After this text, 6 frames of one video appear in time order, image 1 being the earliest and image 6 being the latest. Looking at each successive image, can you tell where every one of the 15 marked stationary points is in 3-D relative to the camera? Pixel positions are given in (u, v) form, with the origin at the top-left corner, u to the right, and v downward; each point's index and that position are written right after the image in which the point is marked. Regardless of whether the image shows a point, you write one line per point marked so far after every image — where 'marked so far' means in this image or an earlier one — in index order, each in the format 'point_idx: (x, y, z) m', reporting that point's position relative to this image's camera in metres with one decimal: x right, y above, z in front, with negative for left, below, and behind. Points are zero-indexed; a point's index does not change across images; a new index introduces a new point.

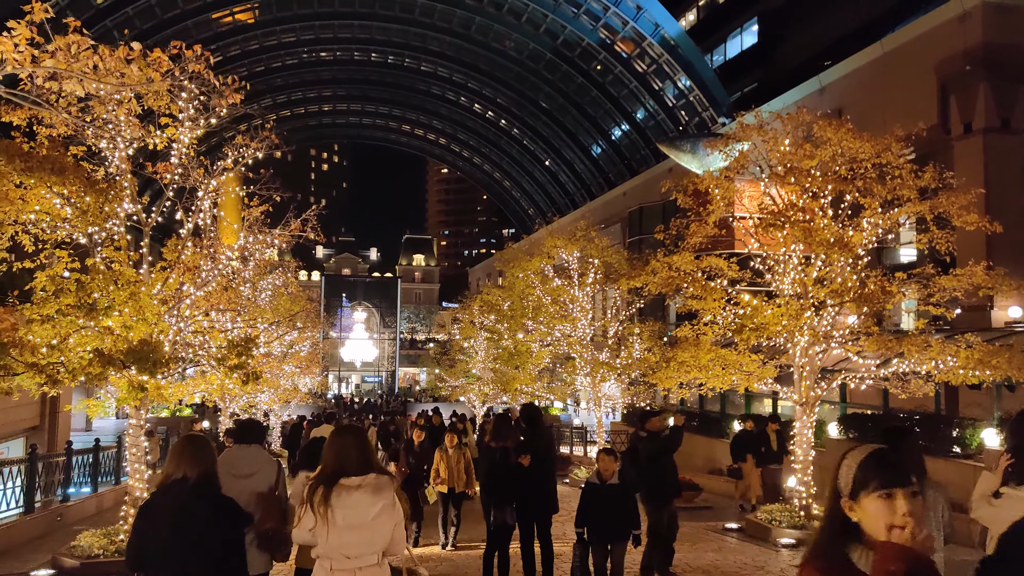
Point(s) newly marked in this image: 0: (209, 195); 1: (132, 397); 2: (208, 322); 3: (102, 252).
0: (-4.8, +1.5, +10.7) m
1: (-4.9, -1.4, +8.7) m
2: (-4.8, -0.5, +10.7) m
3: (-5.6, +0.5, +9.1) m
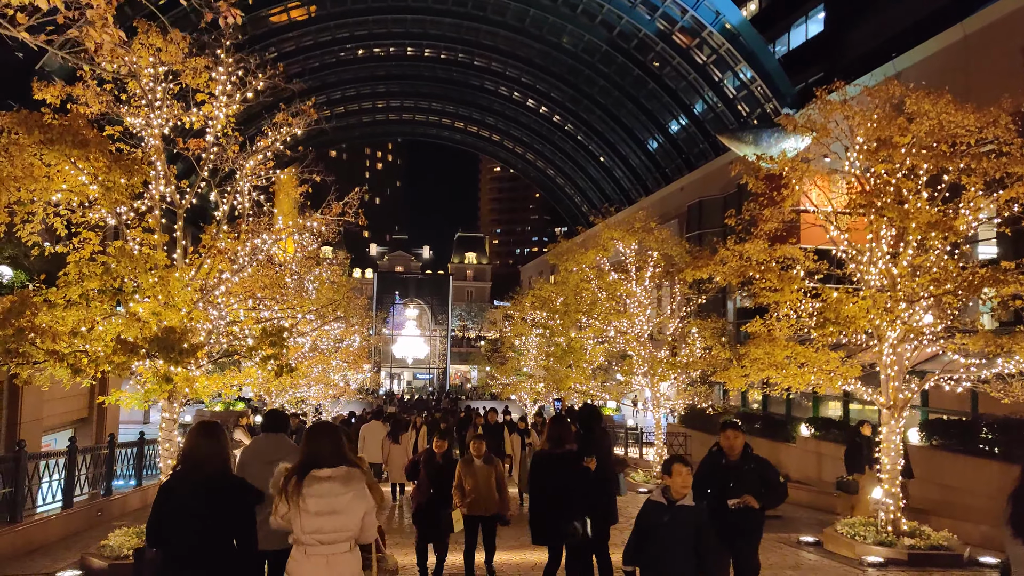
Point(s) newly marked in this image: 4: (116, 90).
0: (-4.0, +1.7, +10.1) m
1: (-4.2, -1.2, +8.1) m
2: (-4.0, -0.3, +10.1) m
3: (-4.9, +0.7, +8.6) m
4: (-5.9, +2.9, +10.0) m
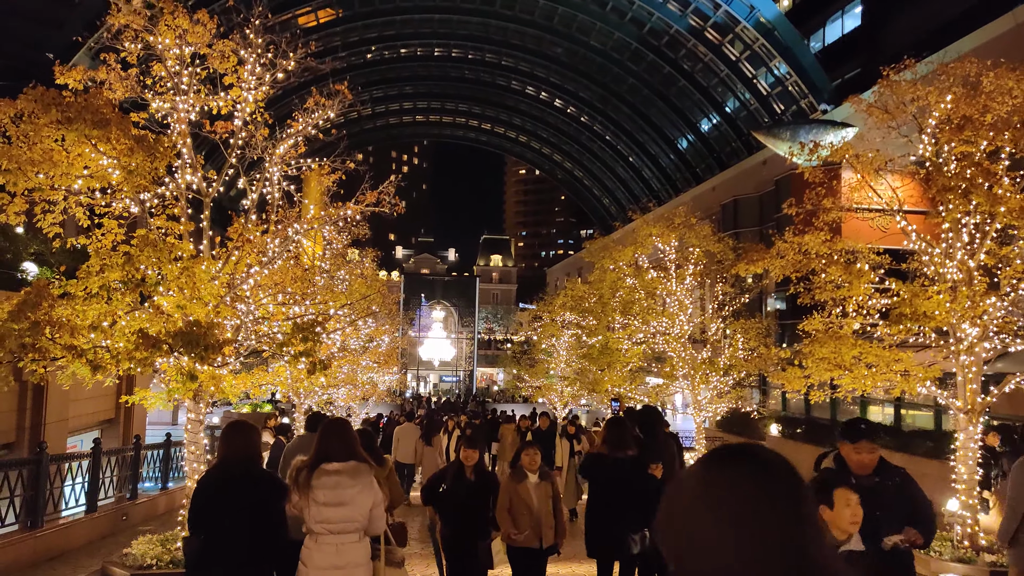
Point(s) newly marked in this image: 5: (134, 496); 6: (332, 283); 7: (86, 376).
0: (-3.3, +1.7, +9.6) m
1: (-3.7, -1.1, +7.6) m
2: (-3.4, -0.2, +9.6) m
3: (-4.3, +0.8, +8.1) m
4: (-5.2, +3.0, +9.5) m
5: (-7.2, -4.0, +13.0) m
6: (-4.3, +0.1, +16.0) m
7: (-5.0, -1.0, +7.9) m
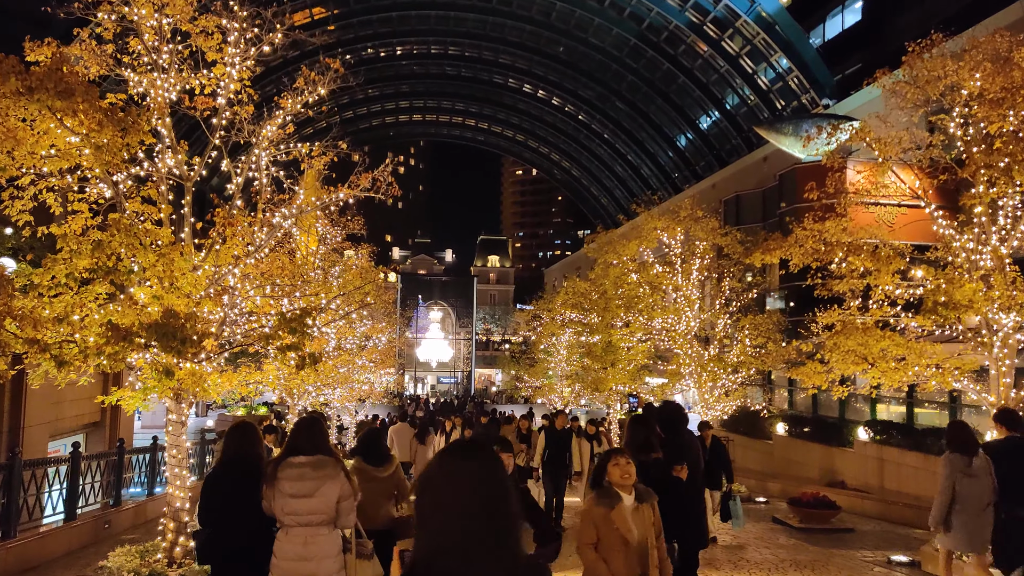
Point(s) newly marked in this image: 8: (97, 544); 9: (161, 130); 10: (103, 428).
0: (-3.3, +1.9, +8.9) m
1: (-3.6, -1.0, +6.9) m
2: (-3.3, -0.1, +8.9) m
3: (-4.2, +0.9, +7.5) m
4: (-5.2, +3.1, +8.9) m
5: (-7.2, -3.9, +12.3) m
6: (-4.2, +0.2, +15.3) m
7: (-4.9, -0.9, +7.2) m
8: (-6.9, -4.2, +11.2) m
9: (-4.4, +2.0, +8.4) m
10: (-9.1, -3.1, +15.0) m
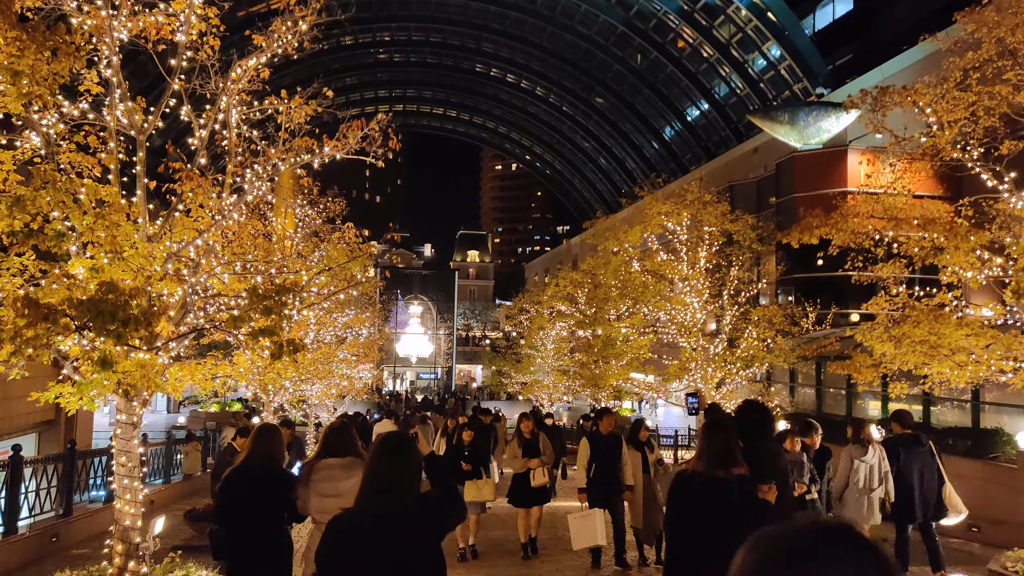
0: (-3.1, +2.1, +7.5) m
1: (-3.4, -0.7, +5.5) m
2: (-3.1, +0.1, +7.5) m
3: (-4.0, +1.2, +6.0) m
4: (-5.0, +3.4, +7.4) m
5: (-7.1, -3.6, +10.8) m
6: (-4.3, +0.5, +13.9) m
7: (-4.7, -0.7, +5.8) m
8: (-6.8, -3.9, +9.7) m
9: (-4.2, +2.3, +7.0) m
10: (-9.1, -2.8, +13.5) m
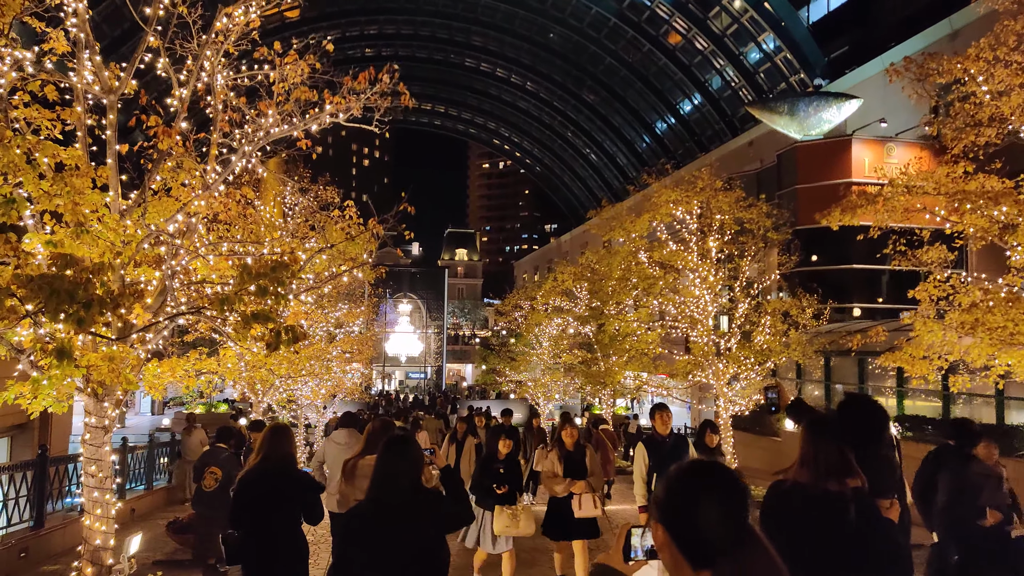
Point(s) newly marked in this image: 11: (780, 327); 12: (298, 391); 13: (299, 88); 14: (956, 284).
0: (-2.8, +2.3, +6.6) m
1: (-3.1, -0.6, +4.6) m
2: (-2.9, +0.3, +6.6) m
3: (-3.7, +1.3, +5.1) m
4: (-4.8, +3.5, +6.5) m
5: (-6.9, -3.5, +9.8) m
6: (-4.1, +0.7, +13.0) m
7: (-4.4, -0.5, +4.8) m
8: (-6.6, -3.8, +8.8) m
9: (-3.9, +2.4, +6.0) m
10: (-9.0, -2.7, +12.4) m
11: (+6.6, -0.9, +16.5) m
12: (-6.0, -2.9, +18.9) m
13: (-2.3, +2.2, +7.5) m
14: (+5.5, +0.1, +8.5) m
